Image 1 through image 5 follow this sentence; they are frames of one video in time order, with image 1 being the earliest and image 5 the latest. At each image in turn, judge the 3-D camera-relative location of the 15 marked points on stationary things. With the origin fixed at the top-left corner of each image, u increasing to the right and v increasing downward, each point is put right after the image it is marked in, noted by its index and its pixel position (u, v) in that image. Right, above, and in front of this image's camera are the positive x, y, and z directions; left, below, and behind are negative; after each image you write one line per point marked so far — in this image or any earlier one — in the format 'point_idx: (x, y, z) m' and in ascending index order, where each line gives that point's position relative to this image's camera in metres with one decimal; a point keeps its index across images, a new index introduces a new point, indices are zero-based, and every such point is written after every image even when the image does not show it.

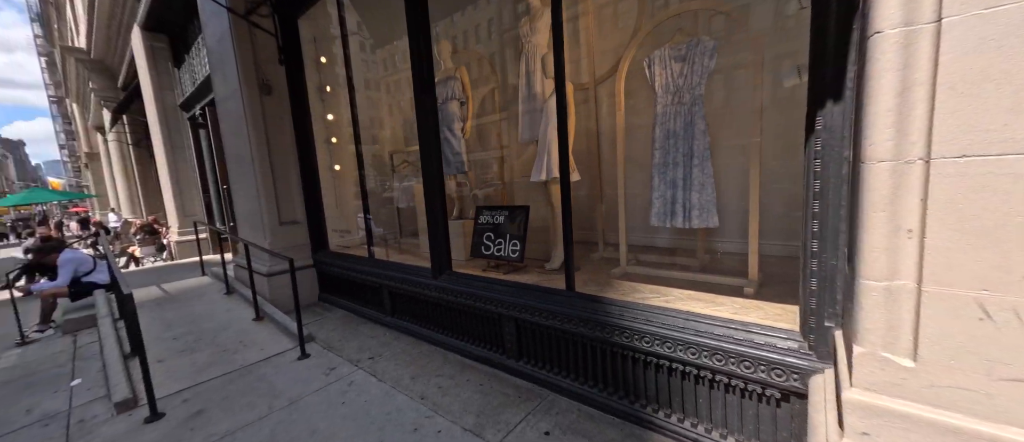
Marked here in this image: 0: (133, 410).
0: (-2.8, -1.4, +2.6) m
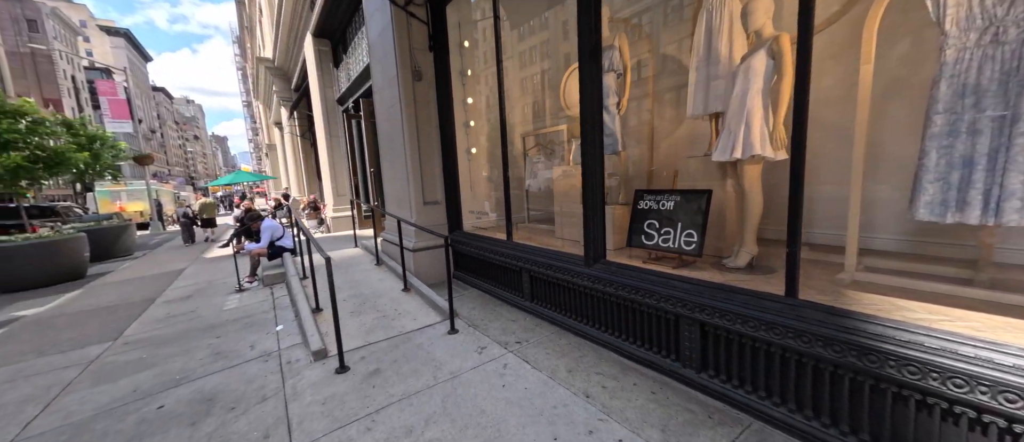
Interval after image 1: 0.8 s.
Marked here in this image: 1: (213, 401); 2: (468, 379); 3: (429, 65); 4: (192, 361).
0: (-1.6, -1.2, +3.0) m
1: (-2.2, -1.3, +2.6) m
2: (-0.3, -1.1, +2.5) m
3: (-1.1, +2.1, +4.8) m
4: (-3.1, -1.4, +3.4) m
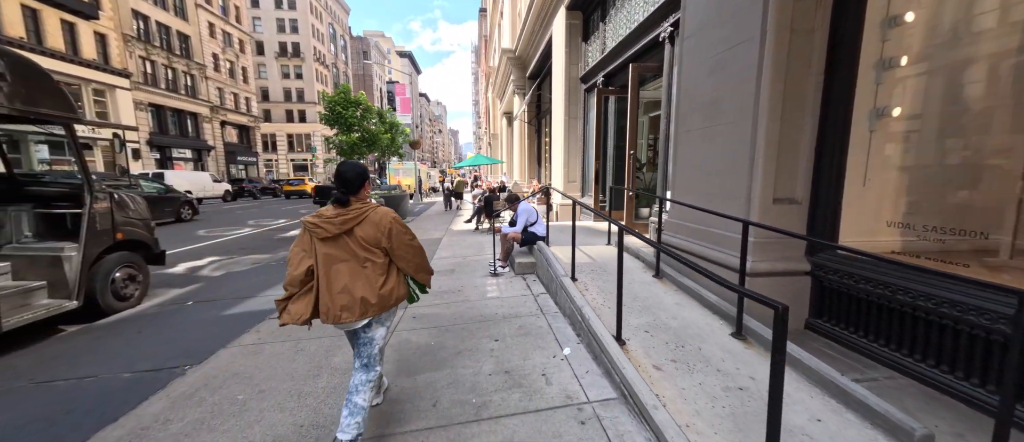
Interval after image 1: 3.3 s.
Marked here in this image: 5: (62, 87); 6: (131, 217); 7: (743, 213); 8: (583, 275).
0: (+0.9, -1.2, +1.7) m
1: (+0.1, -1.3, +1.6) m
2: (+1.7, -1.3, +0.6) m
3: (+2.5, +2.0, +2.8) m
4: (-0.2, -1.2, +2.8) m
5: (-5.9, +1.8, +4.6) m
6: (-5.8, +0.1, +5.4) m
7: (+2.1, +0.1, +3.2) m
8: (+0.9, -0.7, +4.3) m
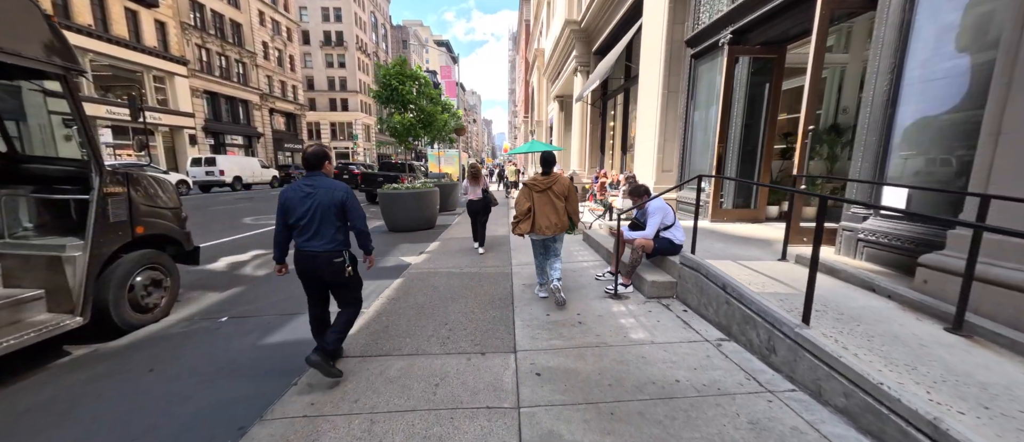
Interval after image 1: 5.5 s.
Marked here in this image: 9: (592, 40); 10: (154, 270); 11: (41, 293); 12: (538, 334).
0: (+2.0, -1.3, 0.0) m
1: (+1.3, -1.4, 0.0) m
2: (+2.8, -1.5, -1.1) m
3: (+3.8, +1.9, +0.9) m
4: (+1.0, -1.3, +1.2) m
5: (-4.4, +1.9, +3.5) m
6: (-4.3, +0.2, +4.3) m
7: (+3.4, -0.1, +1.4) m
8: (+2.2, -0.7, +2.6) m
9: (+3.4, +7.5, +14.7) m
10: (-4.2, -0.6, +4.2) m
11: (-4.4, -0.7, +3.3) m
12: (+0.3, -1.1, +3.4) m
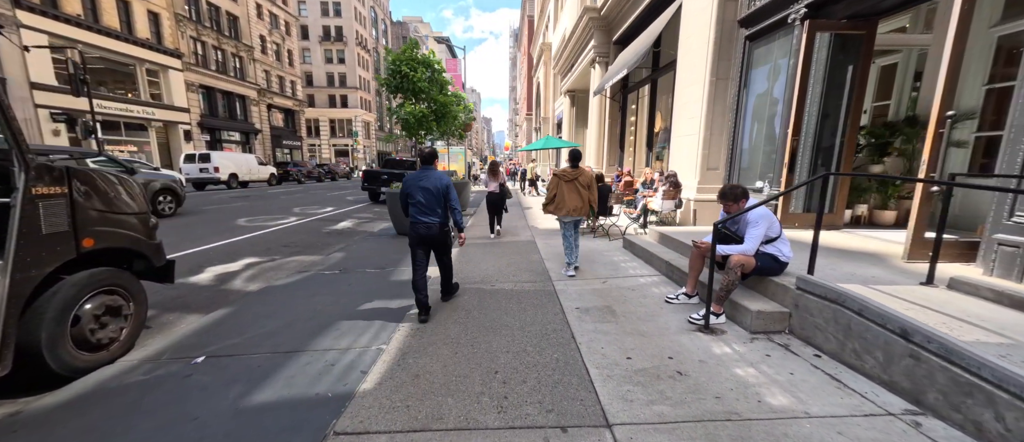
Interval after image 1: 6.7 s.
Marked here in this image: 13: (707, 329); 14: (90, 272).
0: (+2.6, -1.5, -0.9) m
1: (+1.8, -1.5, -0.9) m
2: (+3.3, -1.6, -2.1) m
3: (+4.4, +1.7, 0.0) m
4: (+1.6, -1.4, +0.2) m
5: (-3.9, +1.8, +2.5) m
6: (-3.8, +0.1, +3.4) m
7: (+3.9, -0.2, +0.4) m
8: (+2.8, -0.9, +1.7) m
9: (+3.9, +7.5, +13.7) m
10: (-3.7, -0.7, +3.2) m
11: (-3.8, -0.8, +2.3) m
12: (+0.8, -1.2, +2.4) m
13: (+1.8, -1.0, +3.2) m
14: (-3.7, -0.4, +3.1) m
